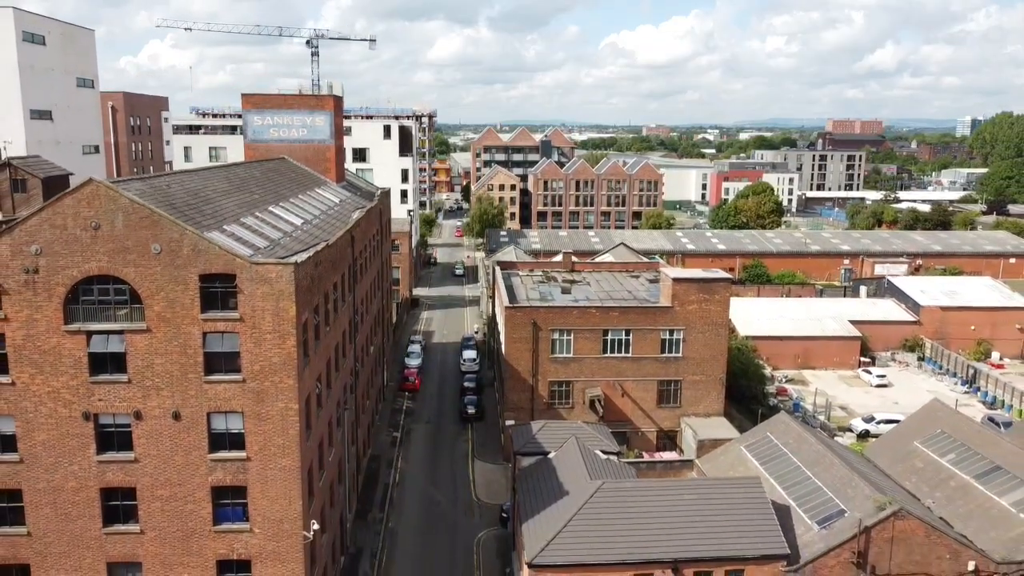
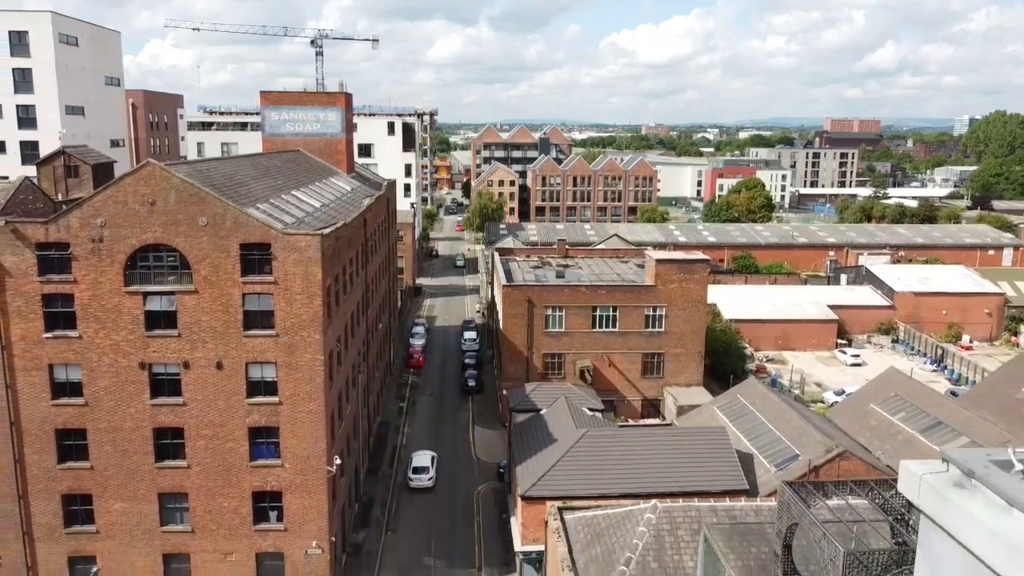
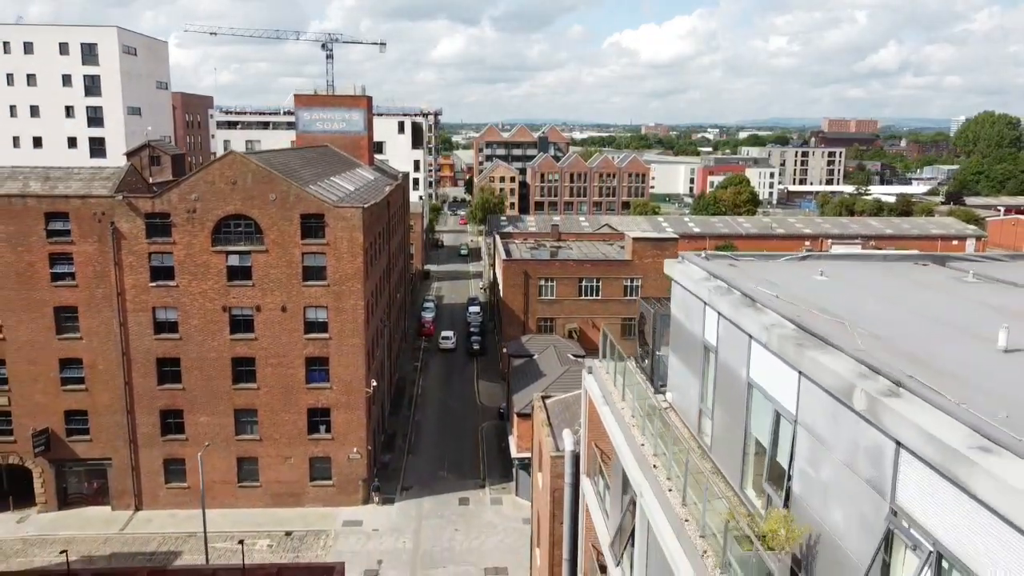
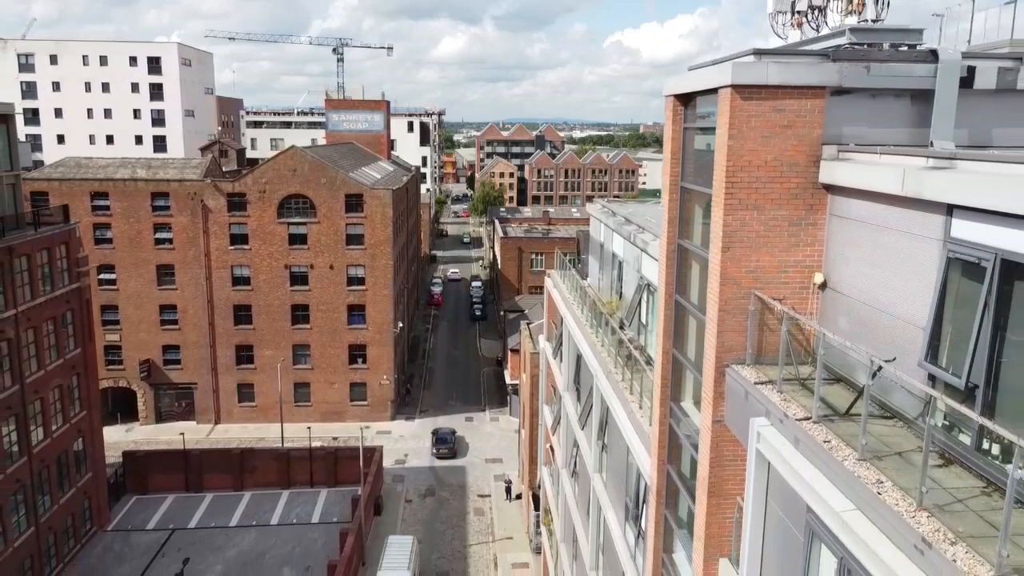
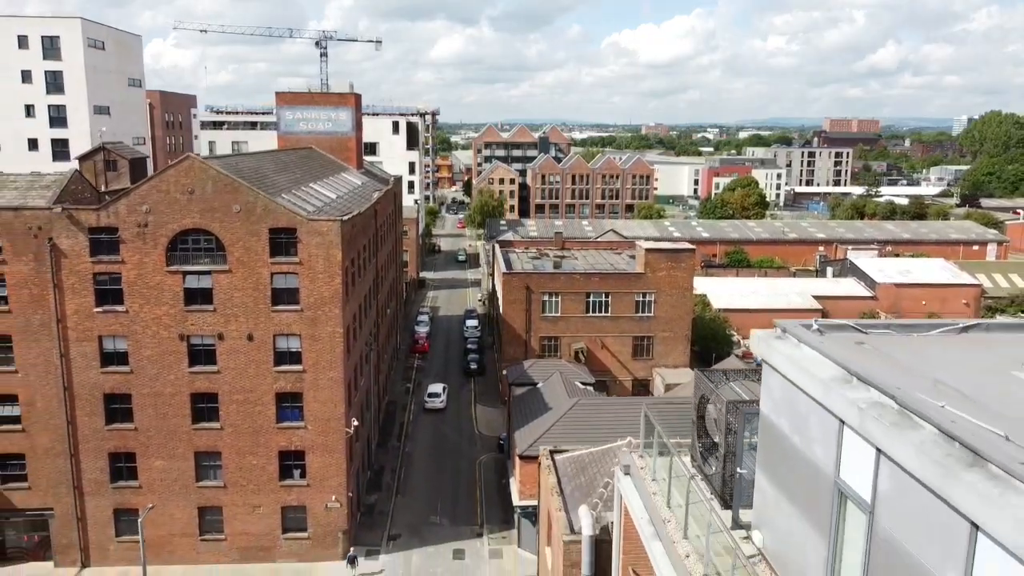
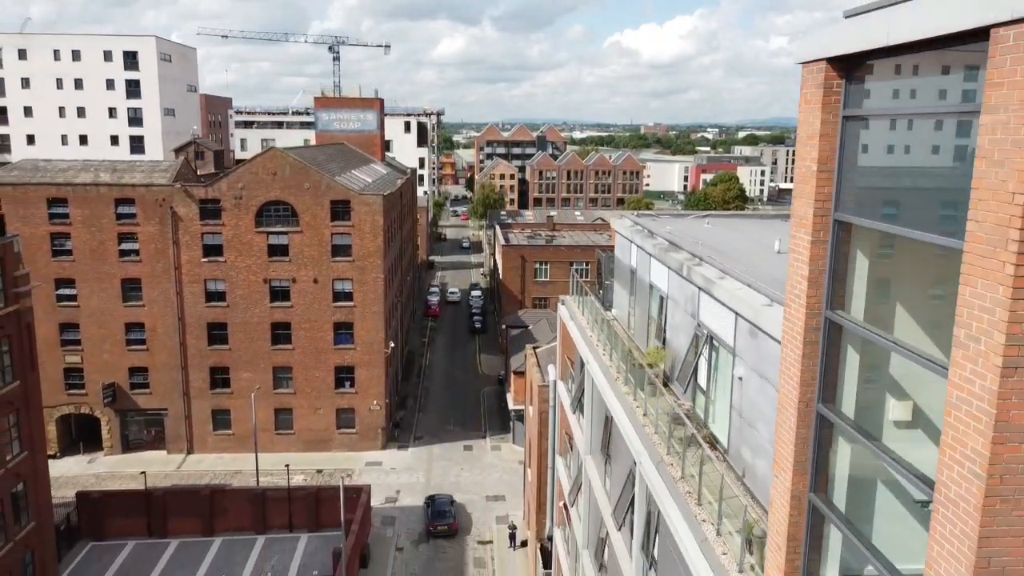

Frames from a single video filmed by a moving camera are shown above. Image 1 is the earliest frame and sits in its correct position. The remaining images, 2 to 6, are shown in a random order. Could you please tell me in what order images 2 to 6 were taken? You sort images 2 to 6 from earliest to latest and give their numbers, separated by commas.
2, 5, 3, 6, 4
